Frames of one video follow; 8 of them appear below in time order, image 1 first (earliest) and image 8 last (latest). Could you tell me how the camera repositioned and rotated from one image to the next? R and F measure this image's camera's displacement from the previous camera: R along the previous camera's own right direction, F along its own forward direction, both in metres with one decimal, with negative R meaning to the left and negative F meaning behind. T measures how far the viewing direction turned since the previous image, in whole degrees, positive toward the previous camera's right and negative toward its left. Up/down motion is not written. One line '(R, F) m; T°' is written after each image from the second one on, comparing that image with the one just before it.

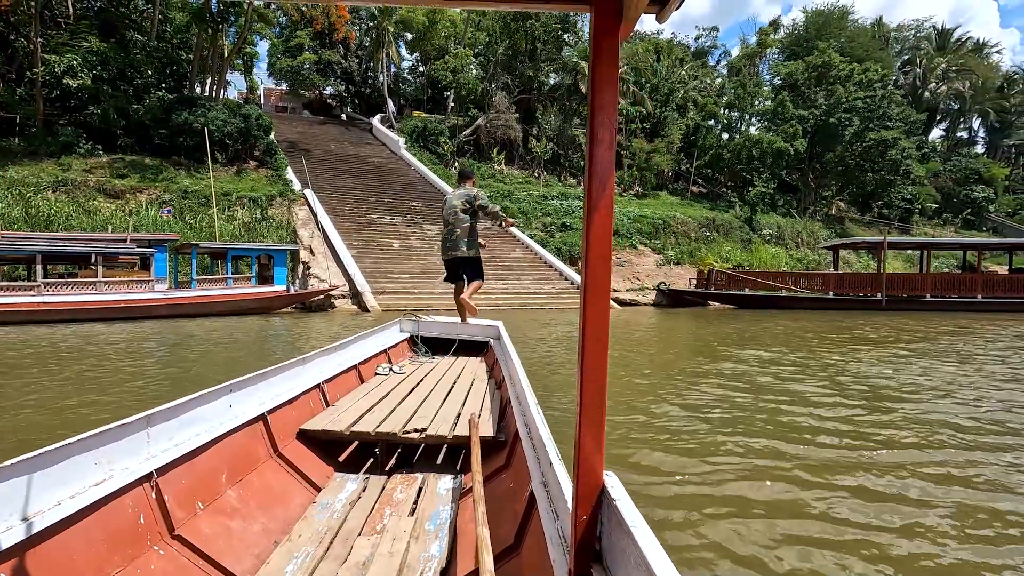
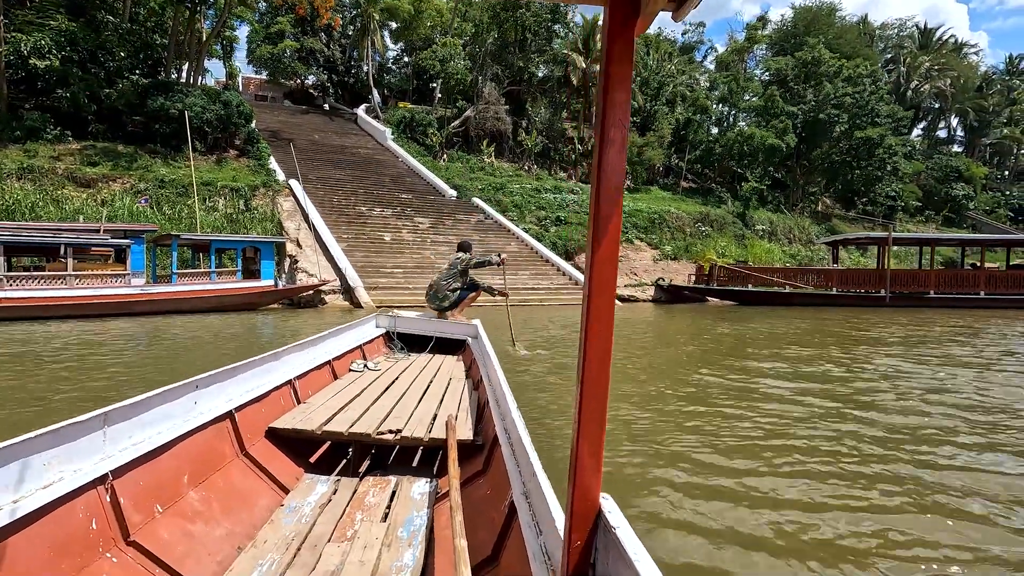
(-0.3, +0.4) m; +2°
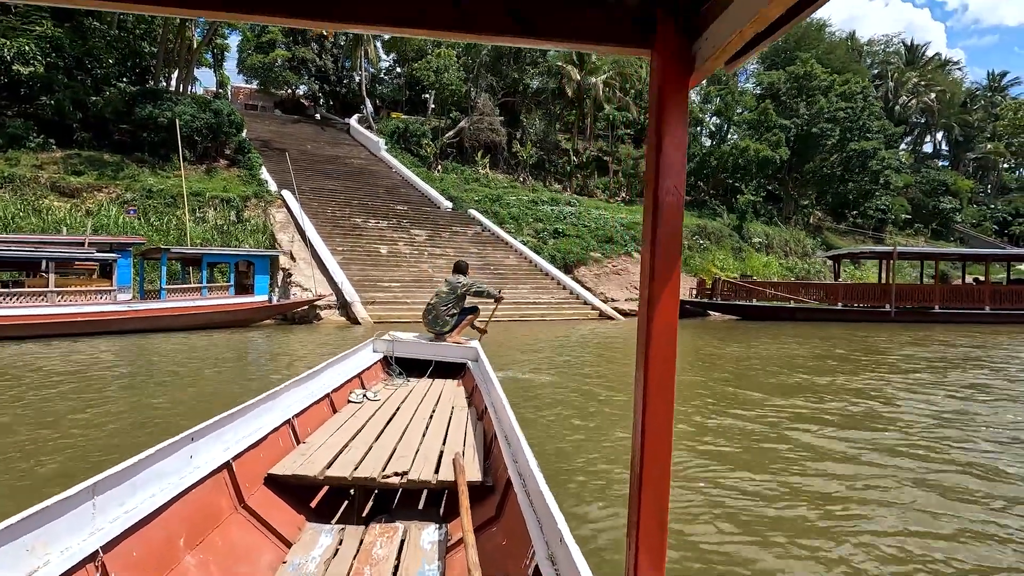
(-0.2, +0.3) m; +1°
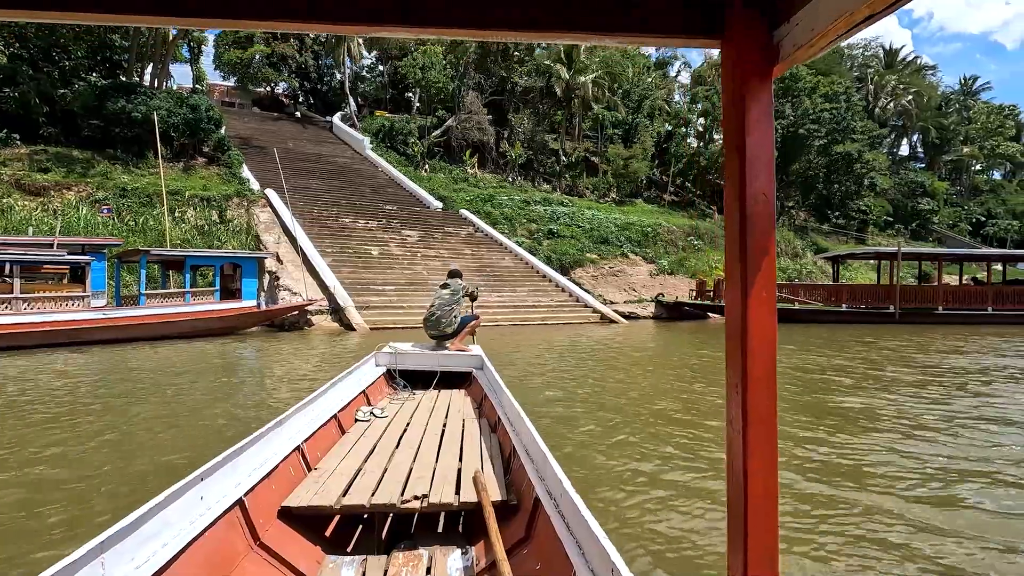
(-0.4, +0.4) m; +2°
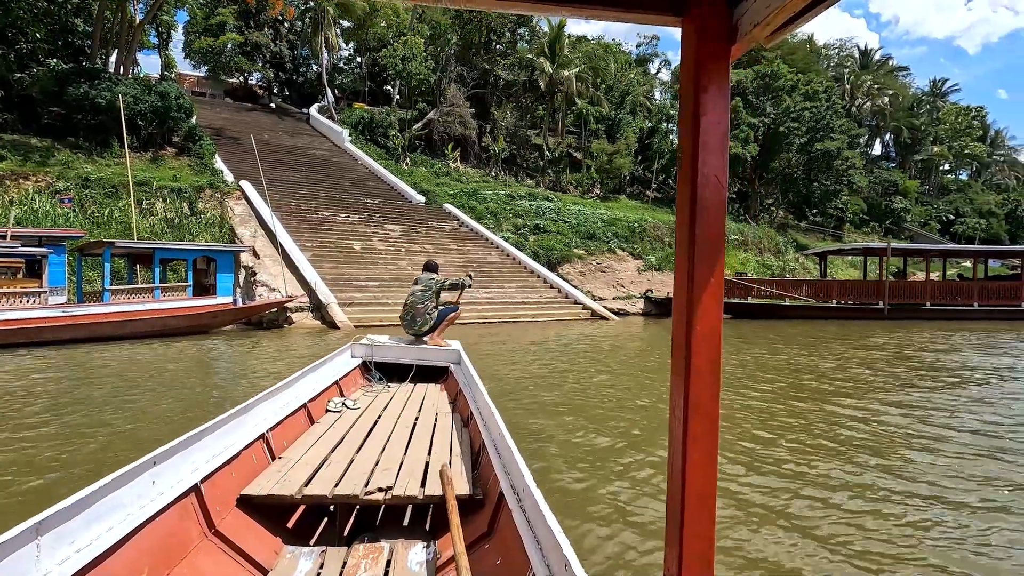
(-0.2, +0.3) m; +2°
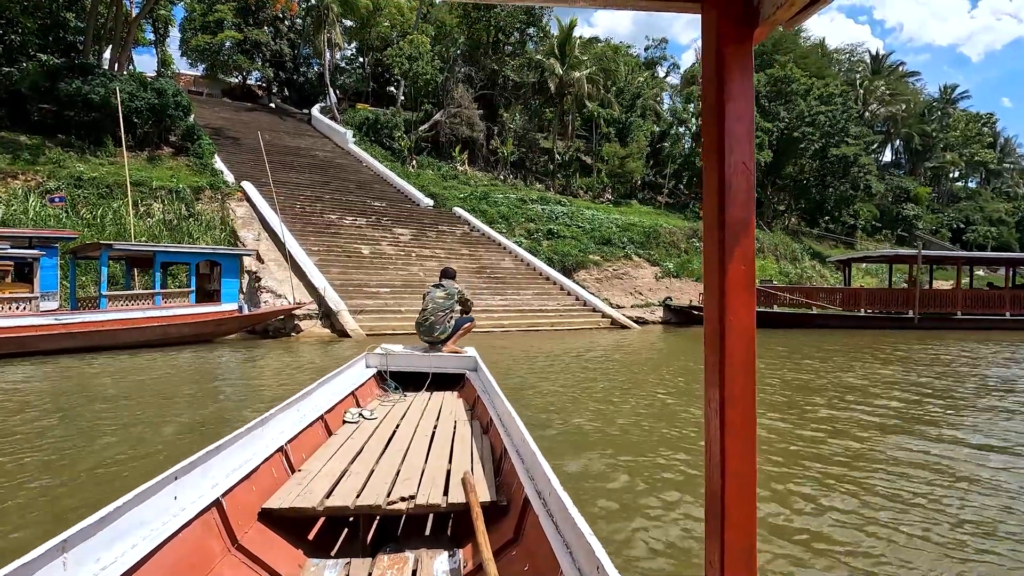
(-0.3, +0.4) m; 0°
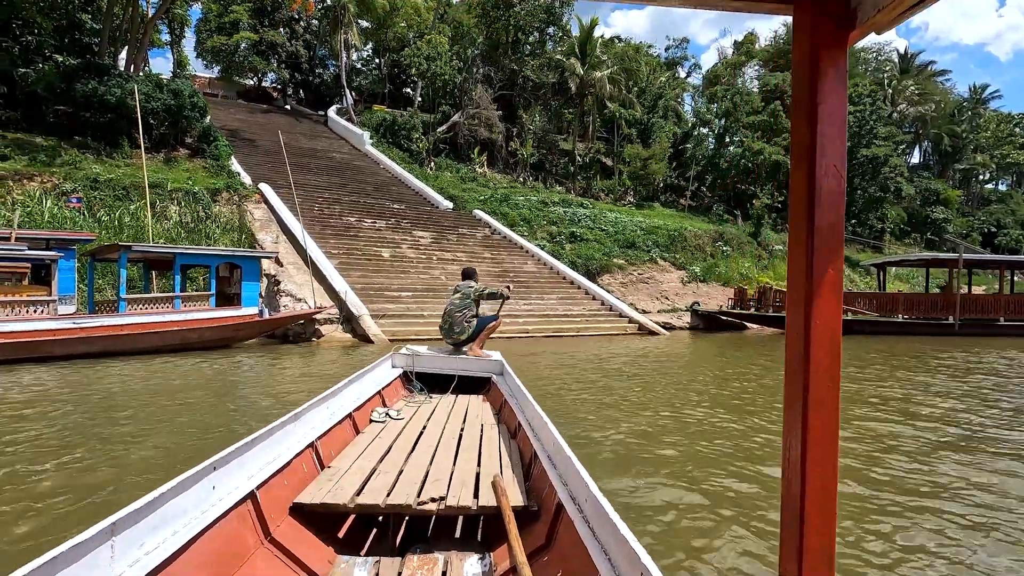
(-0.1, +0.3) m; -2°
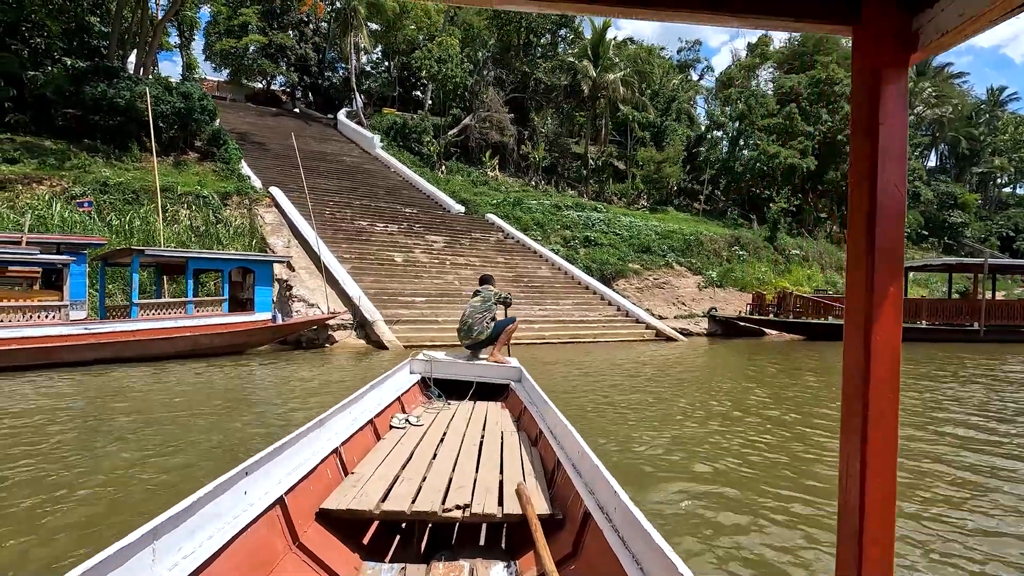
(-0.1, +0.2) m; -1°
